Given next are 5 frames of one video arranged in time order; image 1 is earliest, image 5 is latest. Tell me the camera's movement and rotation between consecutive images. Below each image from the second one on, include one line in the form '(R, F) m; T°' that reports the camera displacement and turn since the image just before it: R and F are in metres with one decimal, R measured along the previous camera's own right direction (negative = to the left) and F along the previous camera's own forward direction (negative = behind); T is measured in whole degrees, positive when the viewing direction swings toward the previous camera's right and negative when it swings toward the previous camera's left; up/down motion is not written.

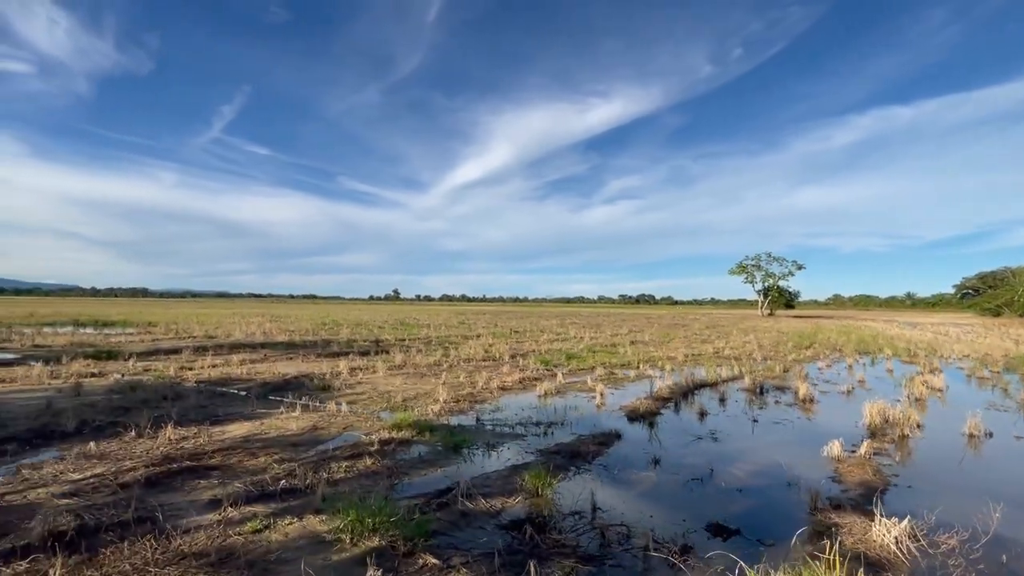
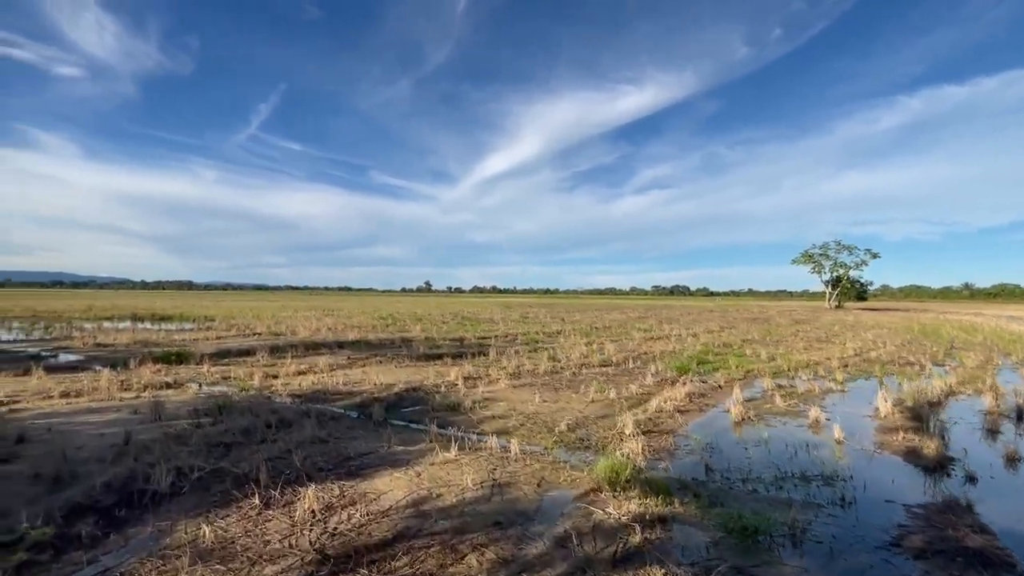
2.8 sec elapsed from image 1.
(-3.4, +3.1) m; -3°
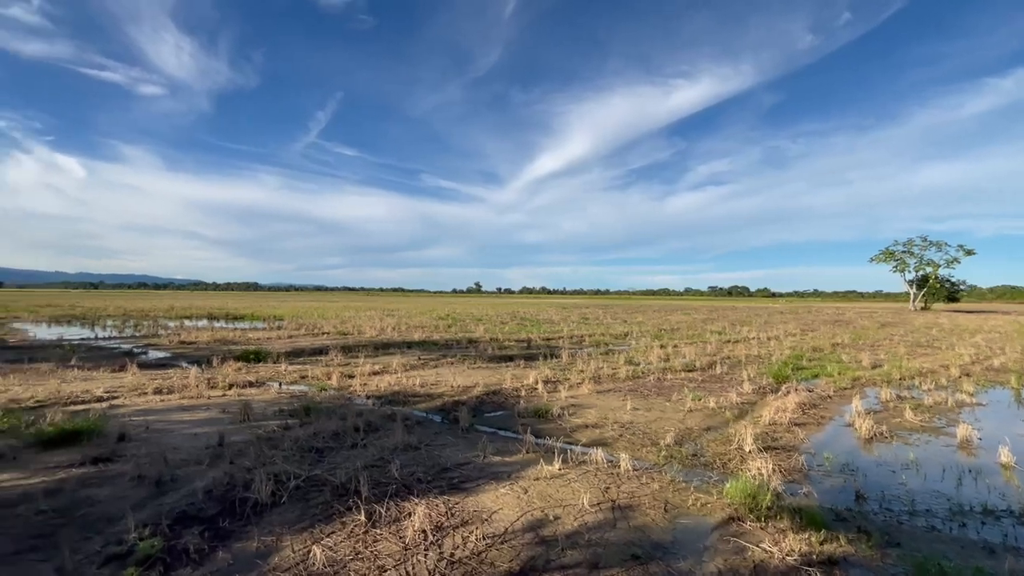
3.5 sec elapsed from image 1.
(-0.9, +0.7) m; -6°
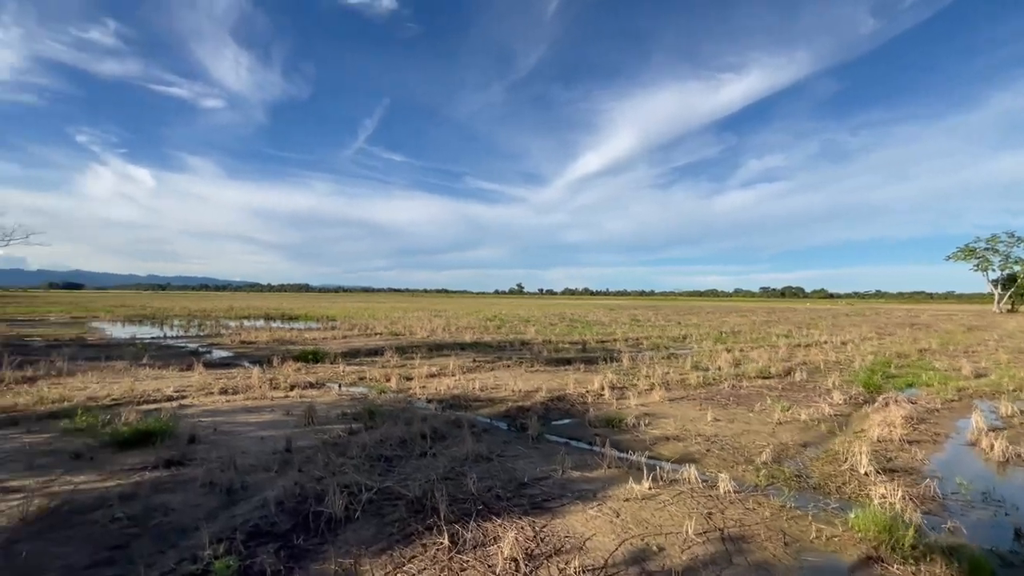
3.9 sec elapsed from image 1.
(-0.6, +0.6) m; -5°
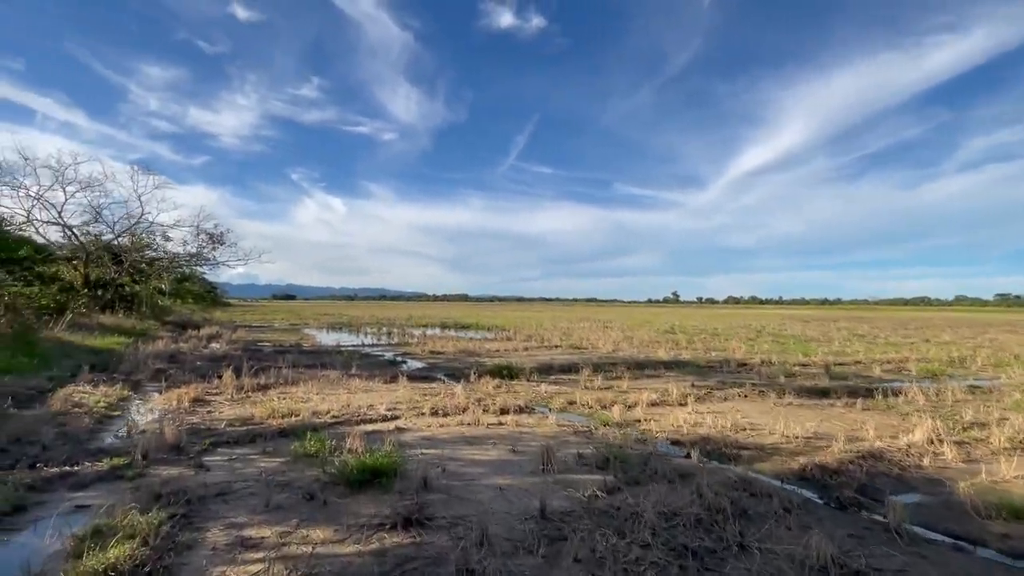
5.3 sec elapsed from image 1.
(-2.1, +2.0) m; -17°
